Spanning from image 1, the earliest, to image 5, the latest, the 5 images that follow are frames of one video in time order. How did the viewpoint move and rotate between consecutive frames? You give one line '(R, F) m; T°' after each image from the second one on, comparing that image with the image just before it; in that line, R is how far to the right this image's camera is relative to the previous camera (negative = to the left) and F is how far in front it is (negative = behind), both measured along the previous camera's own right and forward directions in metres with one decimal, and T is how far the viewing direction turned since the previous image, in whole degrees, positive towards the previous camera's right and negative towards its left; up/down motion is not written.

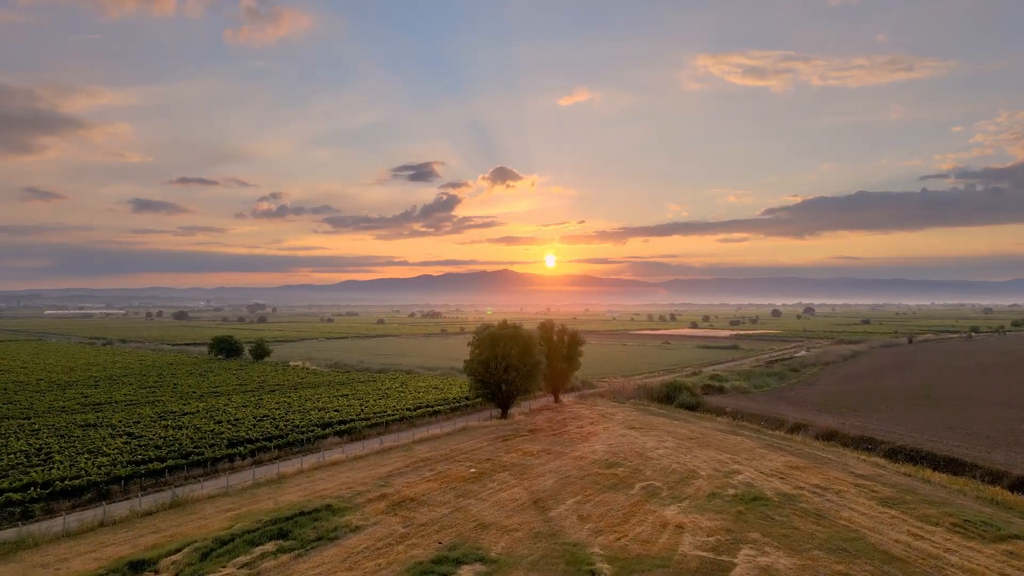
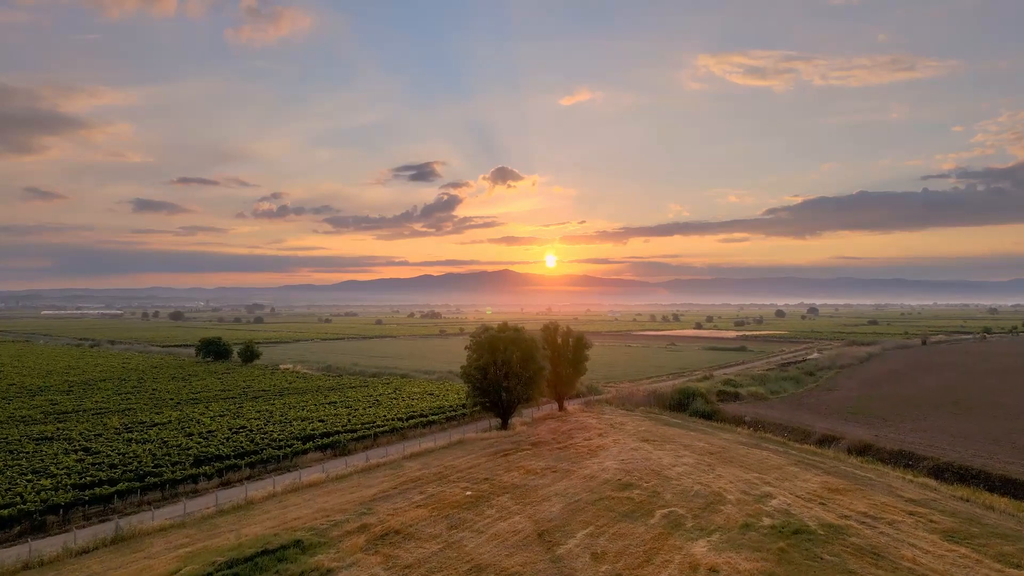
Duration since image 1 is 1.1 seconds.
(0.0, +4.1) m; 0°
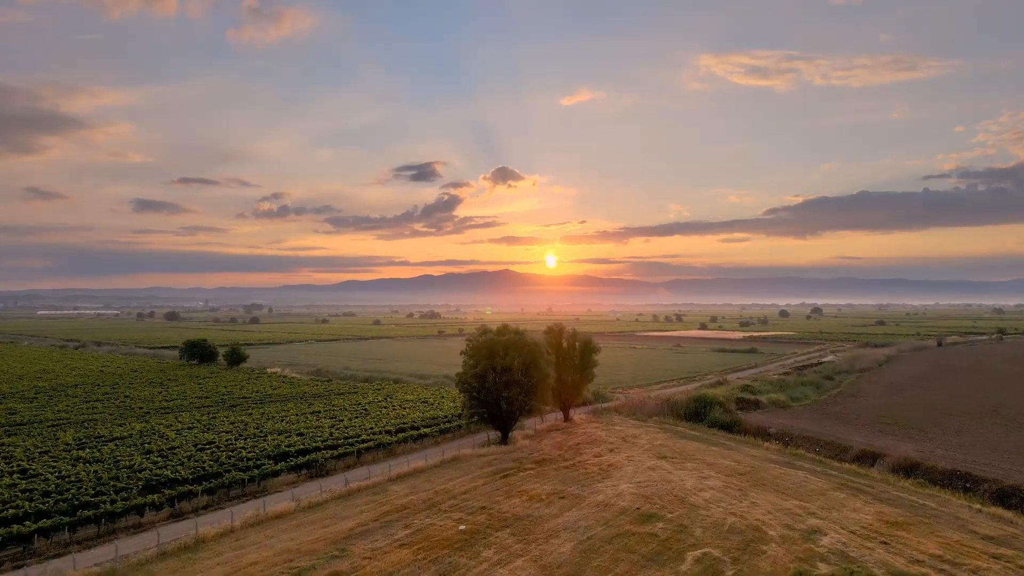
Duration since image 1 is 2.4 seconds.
(0.0, +4.6) m; 0°
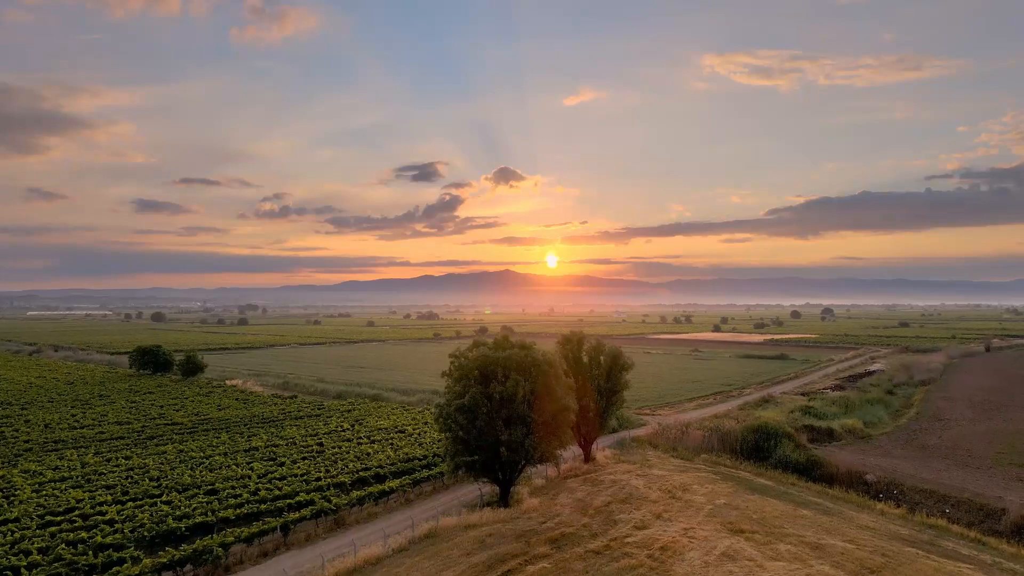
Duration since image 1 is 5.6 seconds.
(-0.1, +12.0) m; 0°
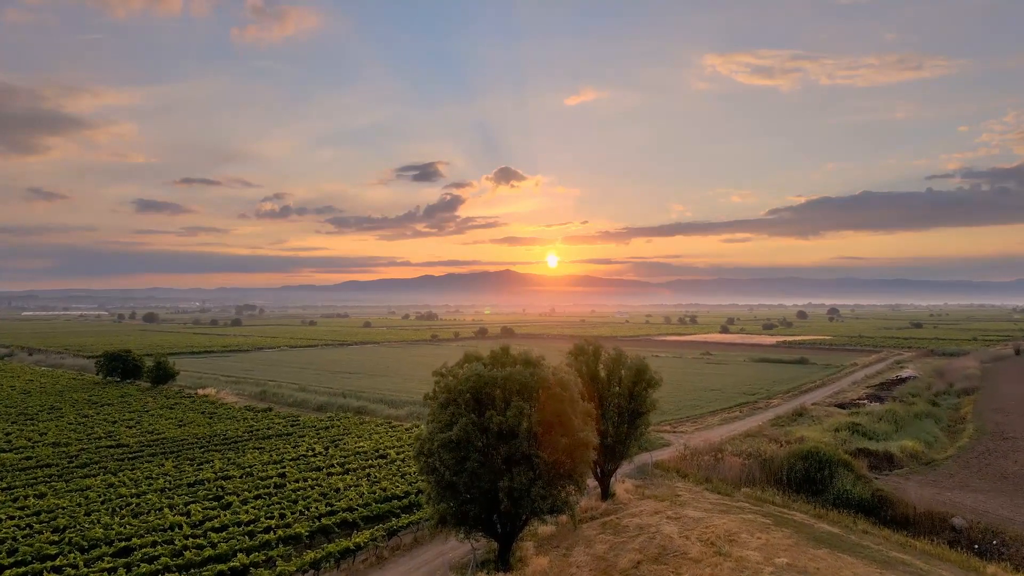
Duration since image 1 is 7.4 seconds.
(-0.1, +6.4) m; 0°
